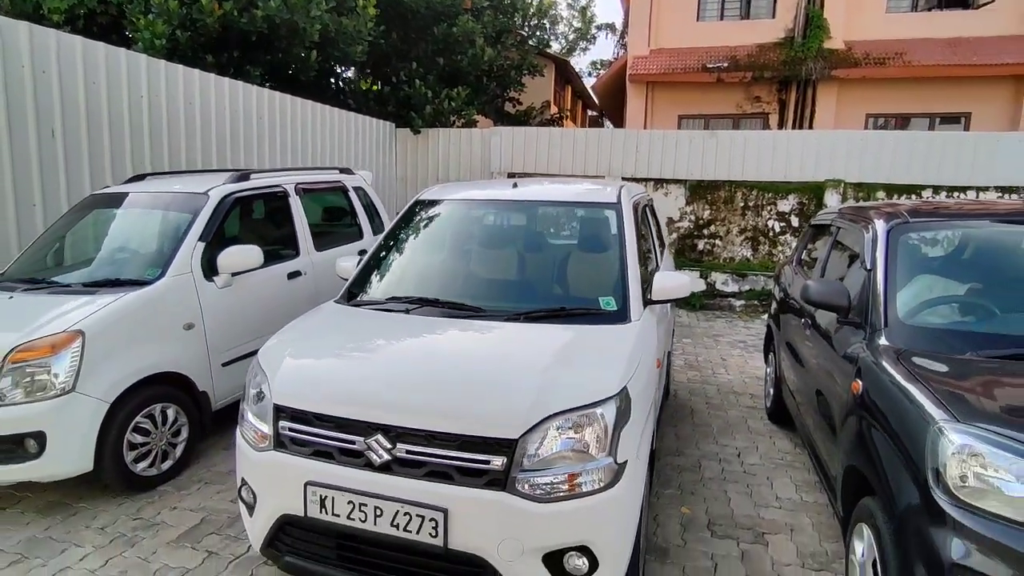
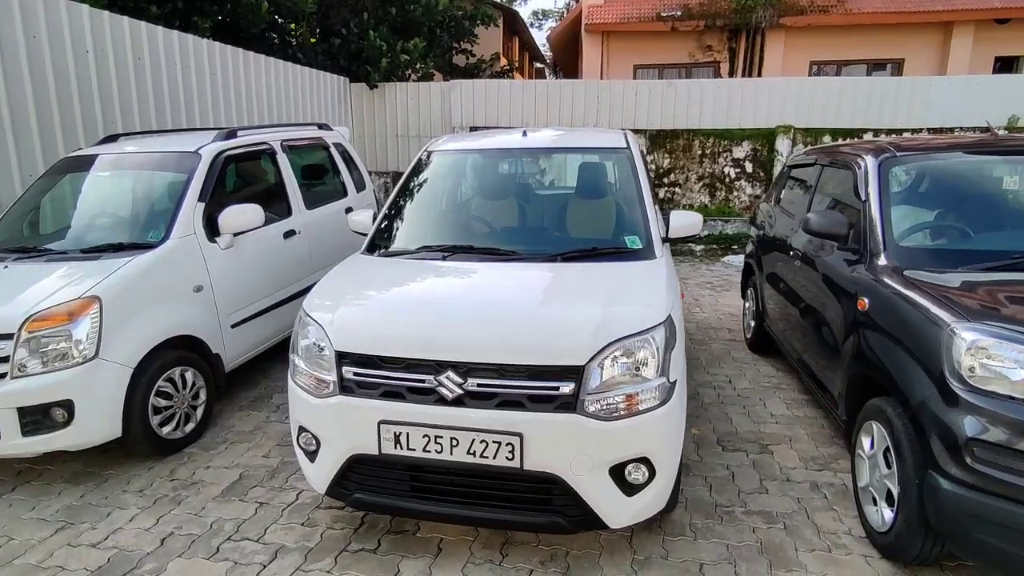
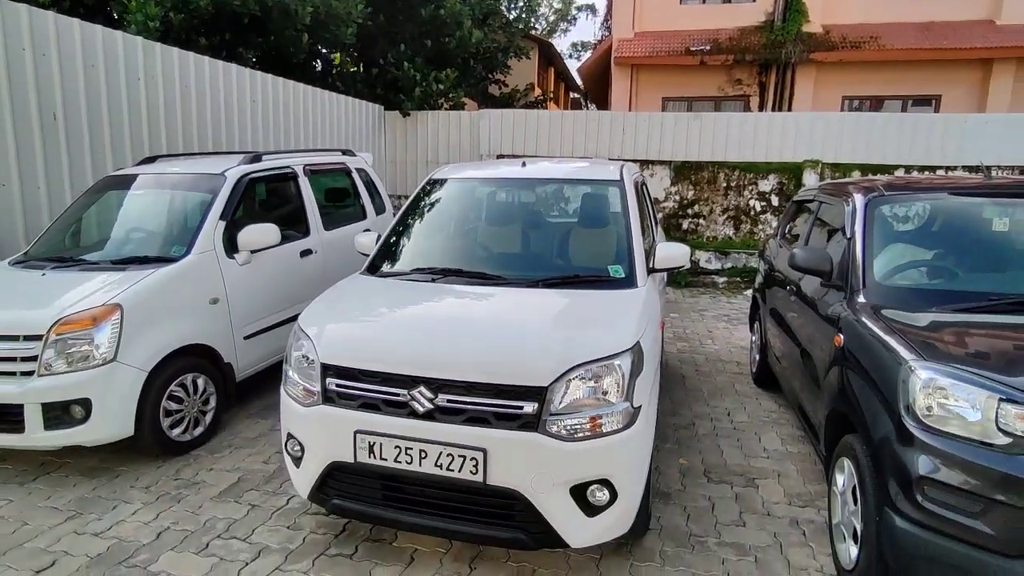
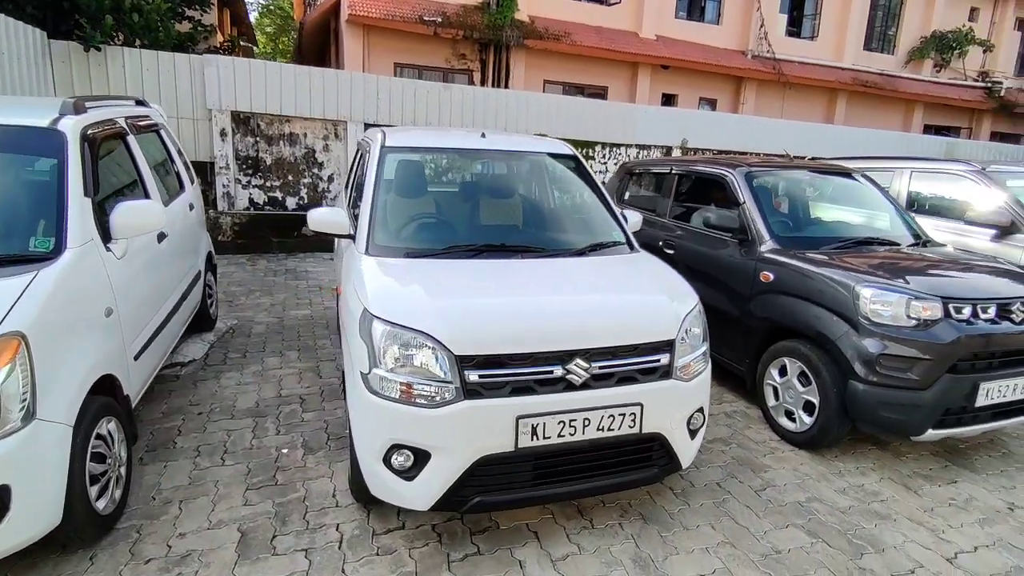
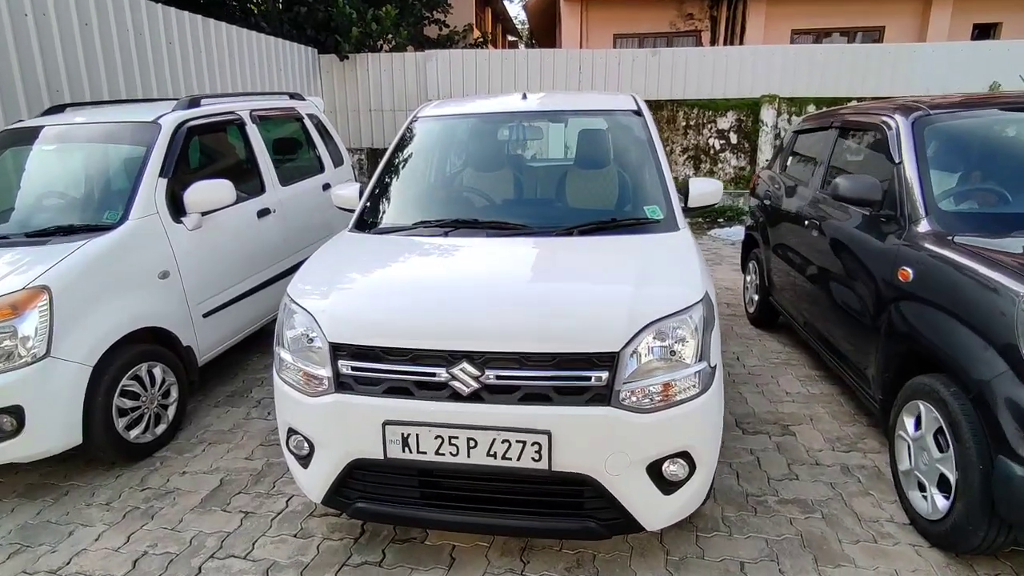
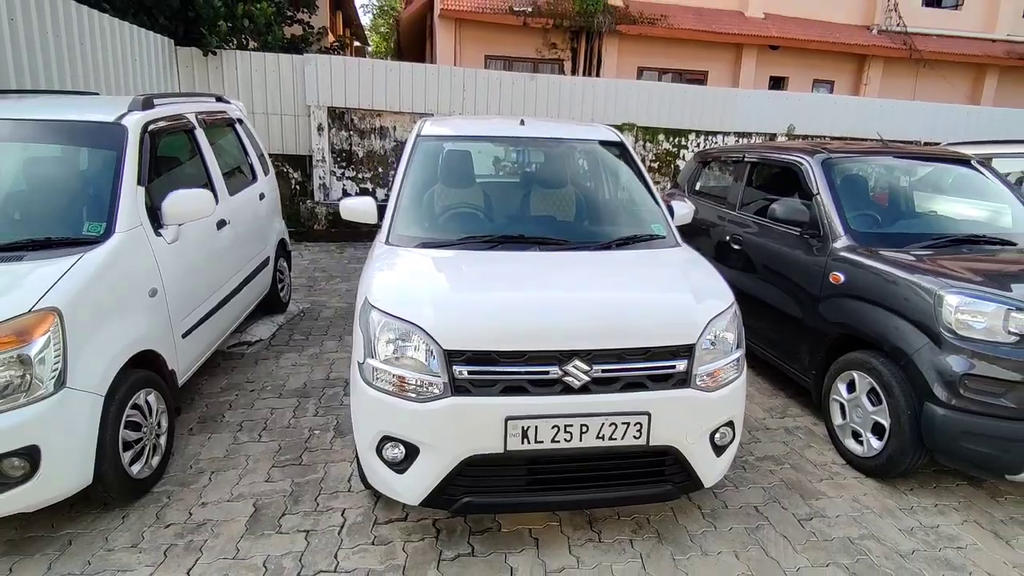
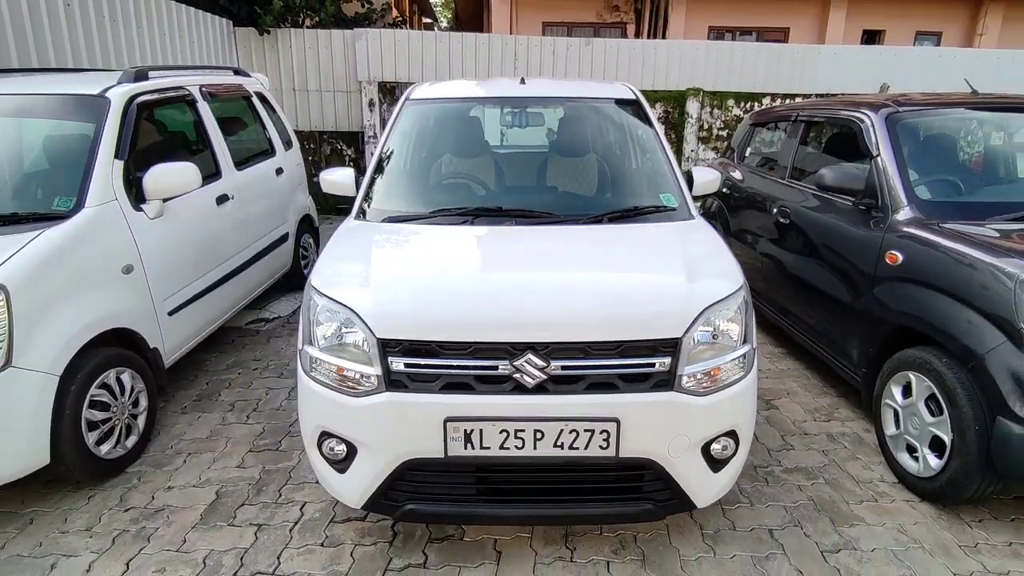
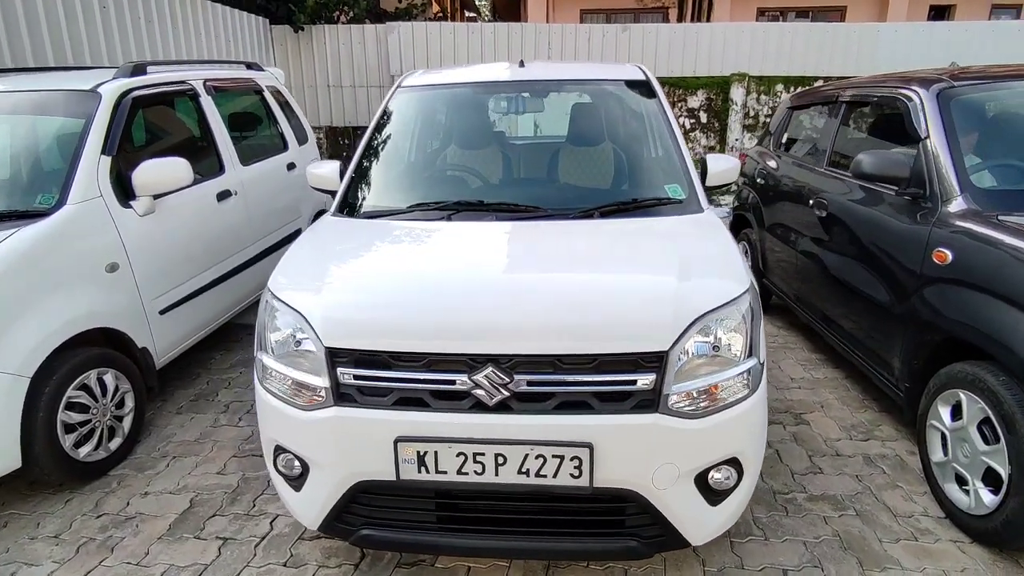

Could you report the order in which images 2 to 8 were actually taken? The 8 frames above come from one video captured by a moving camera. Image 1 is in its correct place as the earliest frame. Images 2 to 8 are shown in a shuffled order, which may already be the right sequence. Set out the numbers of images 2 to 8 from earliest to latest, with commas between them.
3, 2, 5, 8, 7, 6, 4
